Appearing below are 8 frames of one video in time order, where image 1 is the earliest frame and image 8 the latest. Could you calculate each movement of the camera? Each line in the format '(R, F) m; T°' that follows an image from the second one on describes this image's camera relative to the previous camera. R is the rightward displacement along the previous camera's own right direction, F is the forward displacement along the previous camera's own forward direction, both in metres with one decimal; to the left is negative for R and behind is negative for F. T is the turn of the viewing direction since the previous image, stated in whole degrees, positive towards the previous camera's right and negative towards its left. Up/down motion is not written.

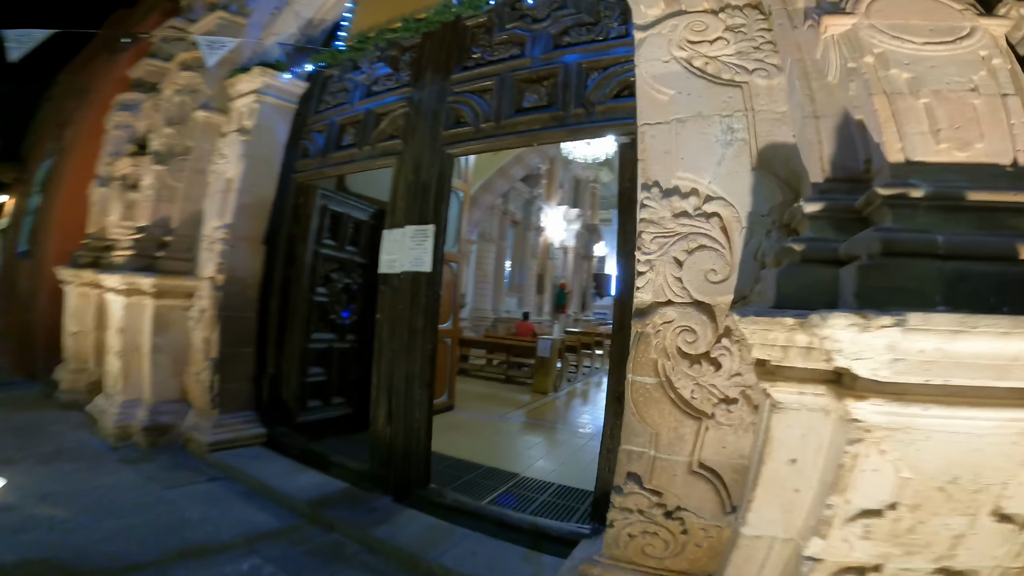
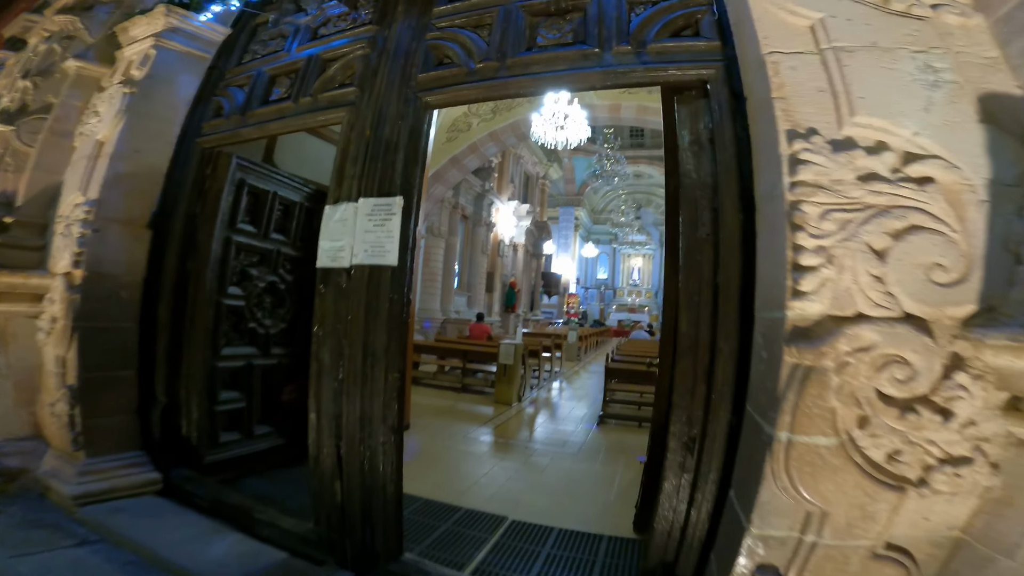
(-0.3, +0.6) m; +8°
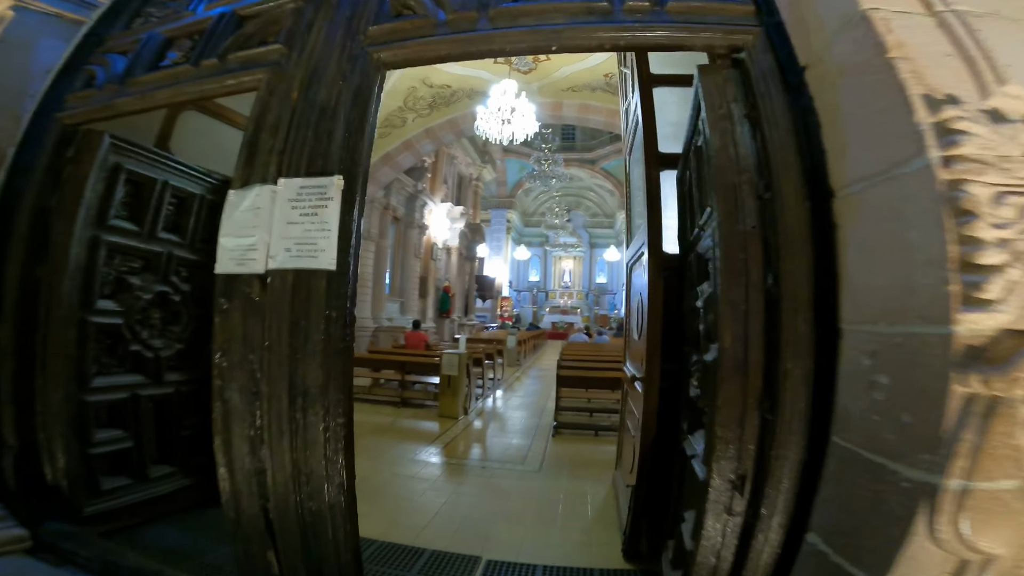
(-0.2, +0.3) m; +9°
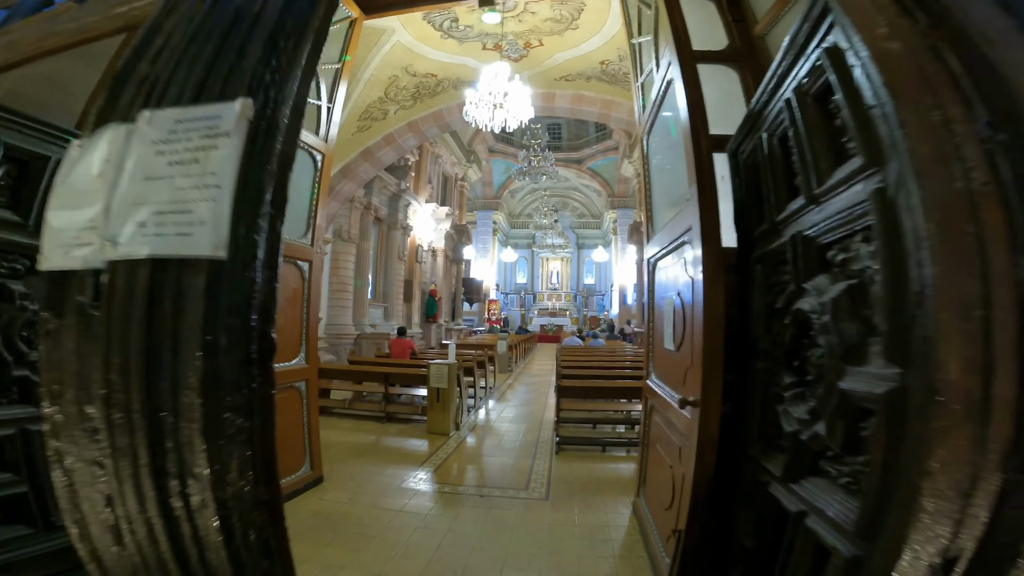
(-0.1, +0.4) m; +2°
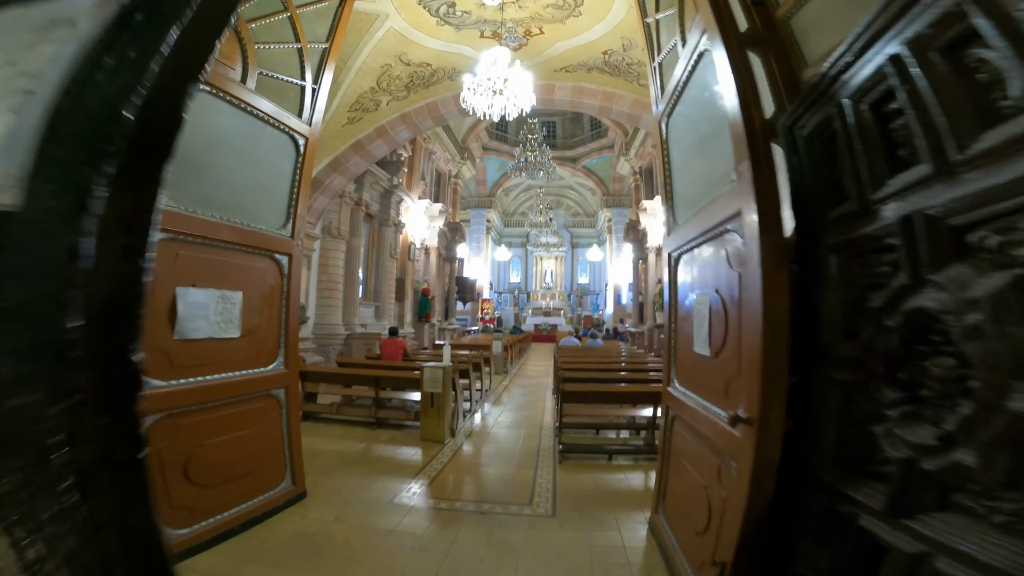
(-0.1, +0.2) m; +1°
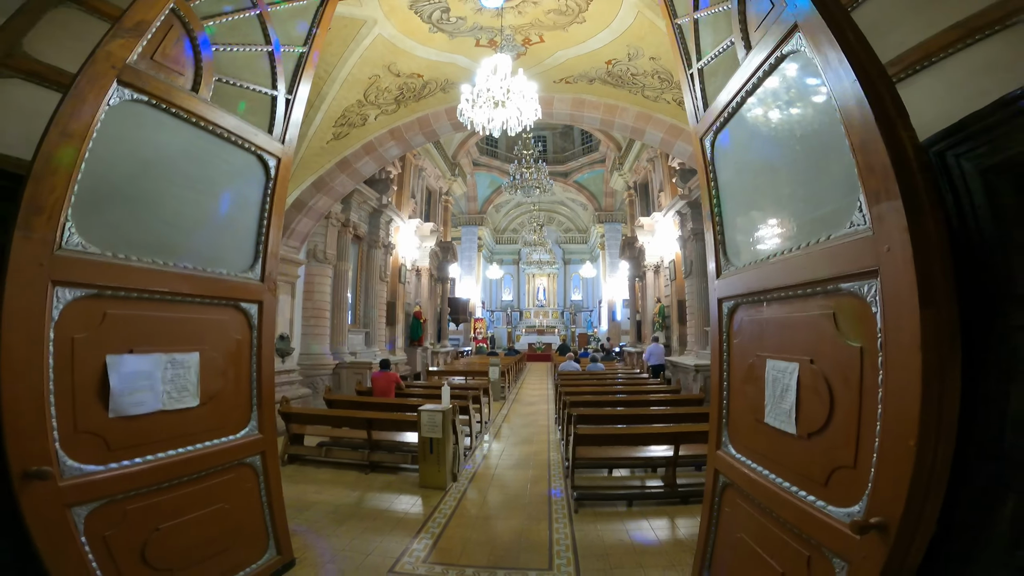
(-0.1, +0.3) m; +1°
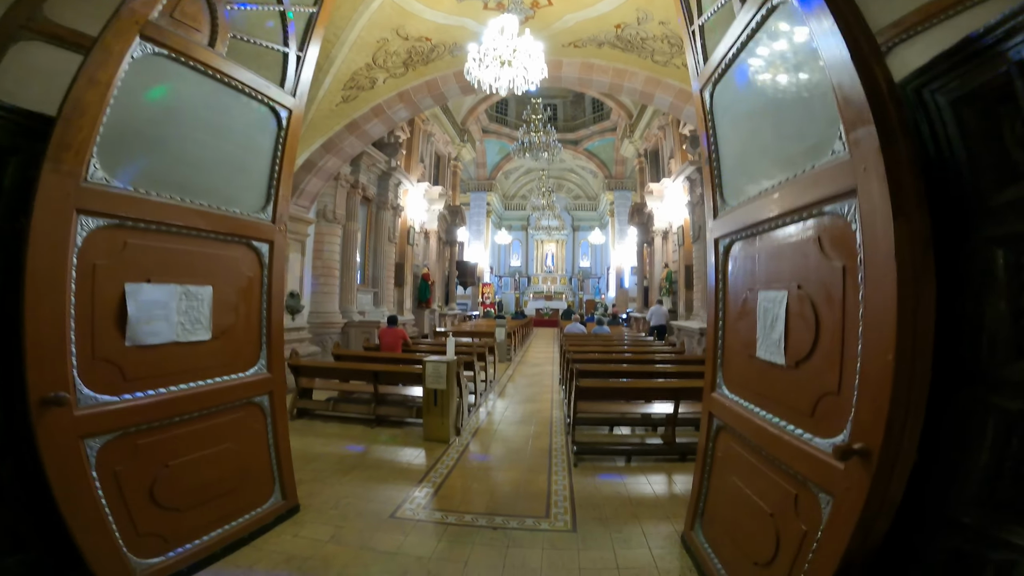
(0.0, 0.0) m; -1°
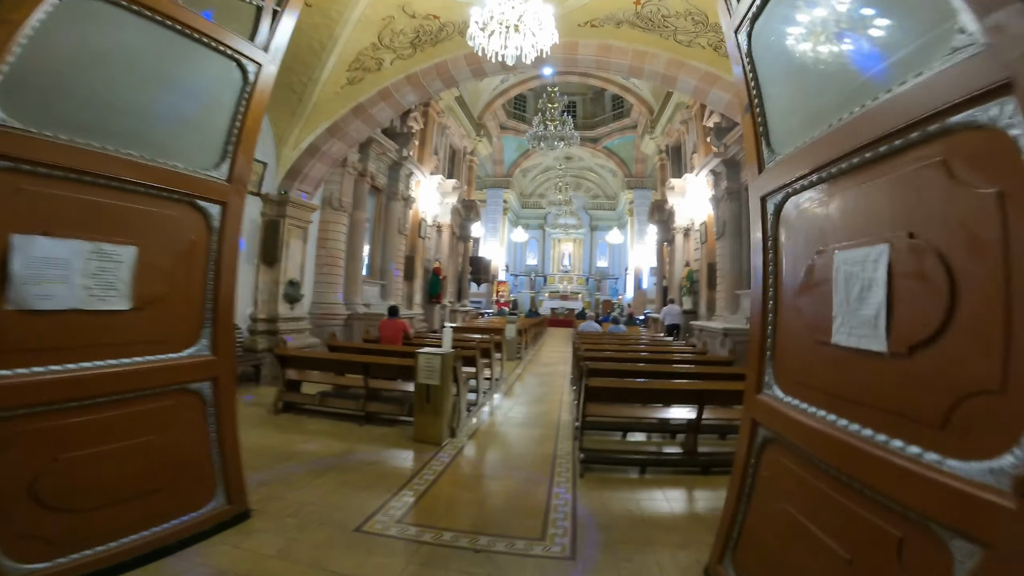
(+0.1, +0.4) m; -2°
